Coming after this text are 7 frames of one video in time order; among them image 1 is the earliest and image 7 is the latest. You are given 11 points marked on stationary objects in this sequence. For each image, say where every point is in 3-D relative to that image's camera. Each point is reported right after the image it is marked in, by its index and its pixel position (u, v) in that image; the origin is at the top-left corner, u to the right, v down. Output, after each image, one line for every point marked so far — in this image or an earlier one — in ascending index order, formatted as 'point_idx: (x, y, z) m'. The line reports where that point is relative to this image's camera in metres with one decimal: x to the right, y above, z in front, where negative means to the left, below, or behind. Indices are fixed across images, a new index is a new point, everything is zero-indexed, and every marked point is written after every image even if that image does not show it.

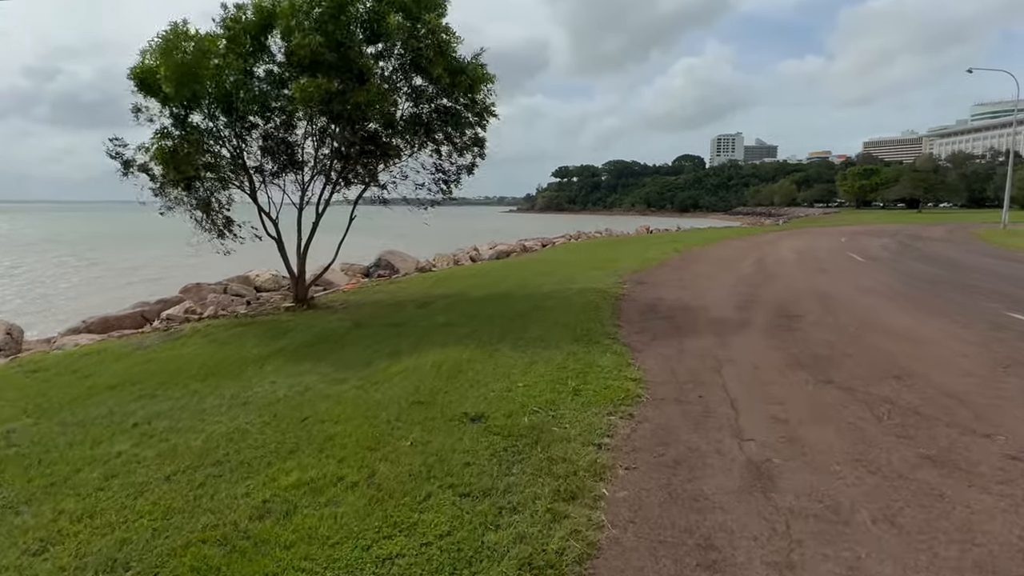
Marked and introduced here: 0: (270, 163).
0: (-4.5, +2.3, +12.1) m
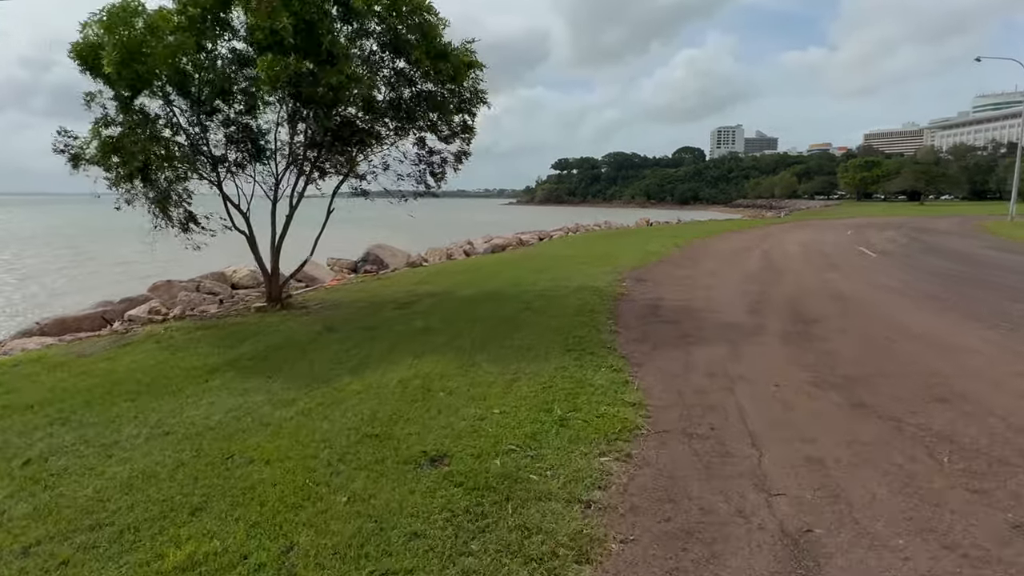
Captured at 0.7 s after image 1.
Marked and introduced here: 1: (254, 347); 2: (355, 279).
0: (-4.7, +2.3, +11.1) m
1: (-3.5, -0.8, +8.9) m
2: (-4.5, +0.2, +18.9) m
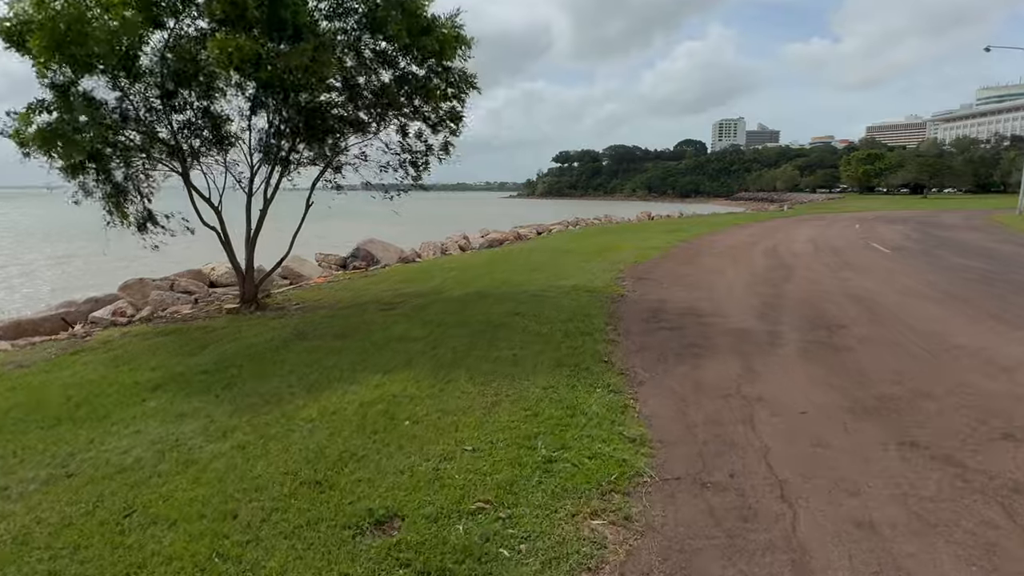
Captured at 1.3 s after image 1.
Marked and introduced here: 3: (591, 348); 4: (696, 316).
0: (-4.9, +2.3, +10.2) m
1: (-3.6, -0.8, +8.0) m
2: (-4.7, +0.3, +18.0) m
3: (+0.8, -0.6, +7.0) m
4: (+2.5, -0.4, +8.9) m
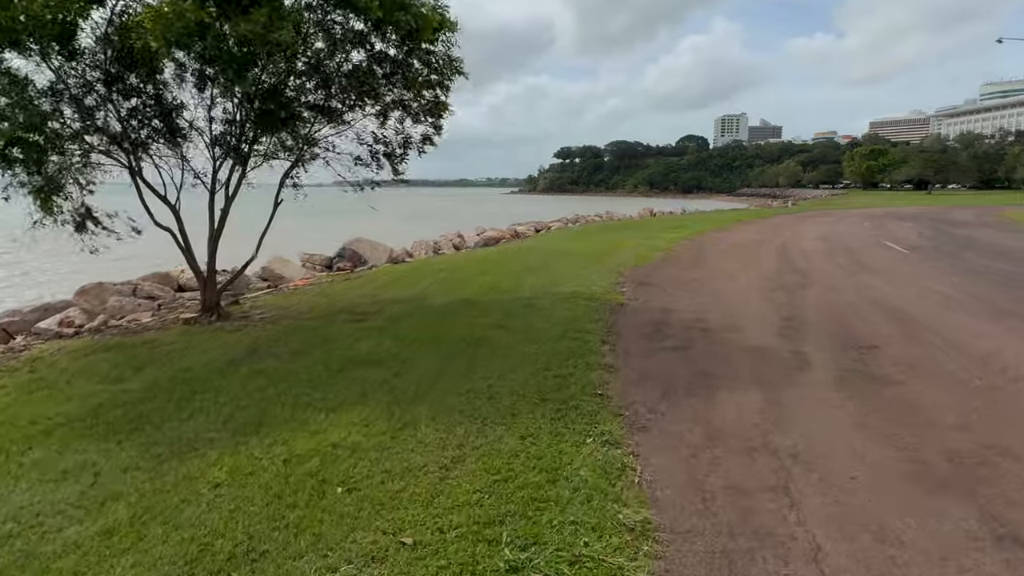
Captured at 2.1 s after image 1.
0: (-5.1, +2.2, +9.0) m
1: (-3.9, -1.0, +6.8) m
2: (-4.9, +0.2, +16.8) m
3: (+0.6, -0.8, +5.9) m
4: (+2.3, -0.5, +7.7) m
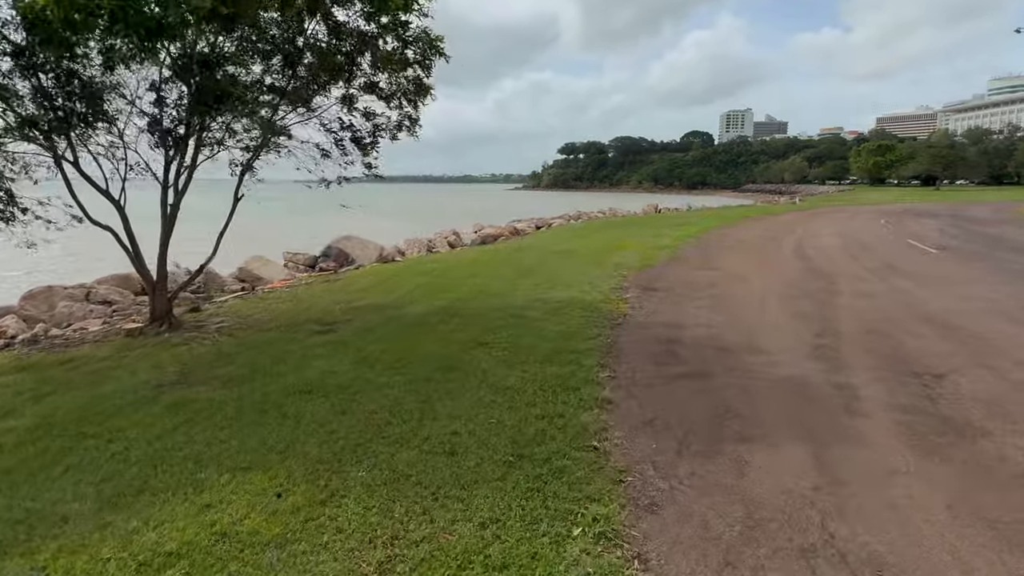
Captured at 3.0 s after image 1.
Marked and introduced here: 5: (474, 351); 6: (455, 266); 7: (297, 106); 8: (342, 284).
0: (-5.2, +2.1, +7.8) m
1: (-4.0, -1.1, +5.6) m
2: (-5.0, +0.2, +15.6) m
3: (+0.4, -0.9, +4.6) m
4: (+2.1, -0.6, +6.5) m
5: (-0.4, -0.6, +6.8) m
6: (-1.4, +0.6, +16.4) m
7: (-3.0, +2.5, +8.9) m
8: (-3.7, +0.1, +14.4) m
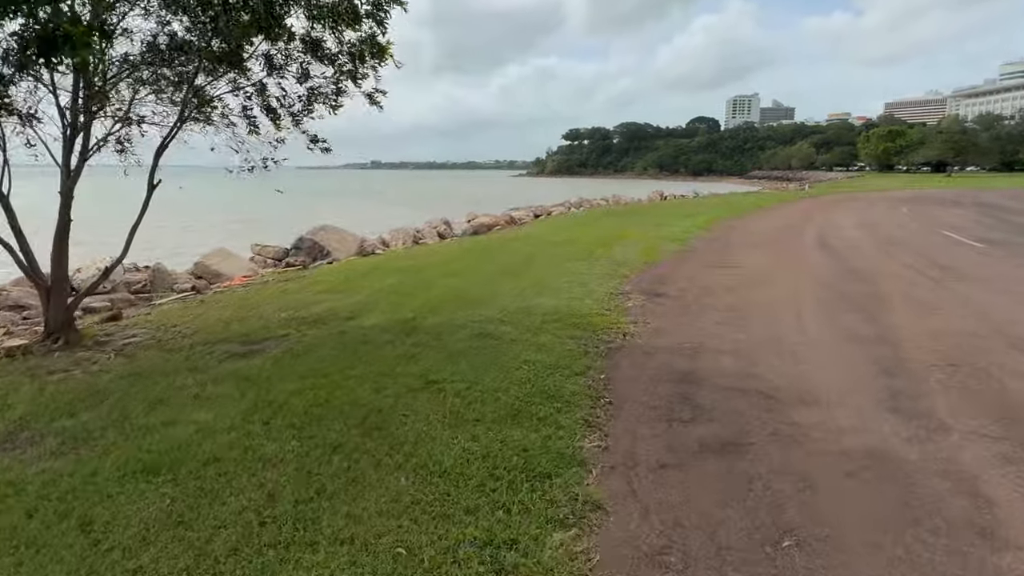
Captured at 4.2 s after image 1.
0: (-5.6, +1.9, +5.9) m
1: (-4.4, -1.3, +3.8) m
2: (-5.3, +0.2, +13.8) m
3: (+0.1, -1.1, +2.8) m
4: (+1.8, -0.8, +4.6) m
5: (-0.7, -0.8, +5.0) m
6: (-1.7, +0.6, +14.5) m
7: (-3.3, +2.4, +7.0) m
8: (-4.0, +0.1, +12.6) m
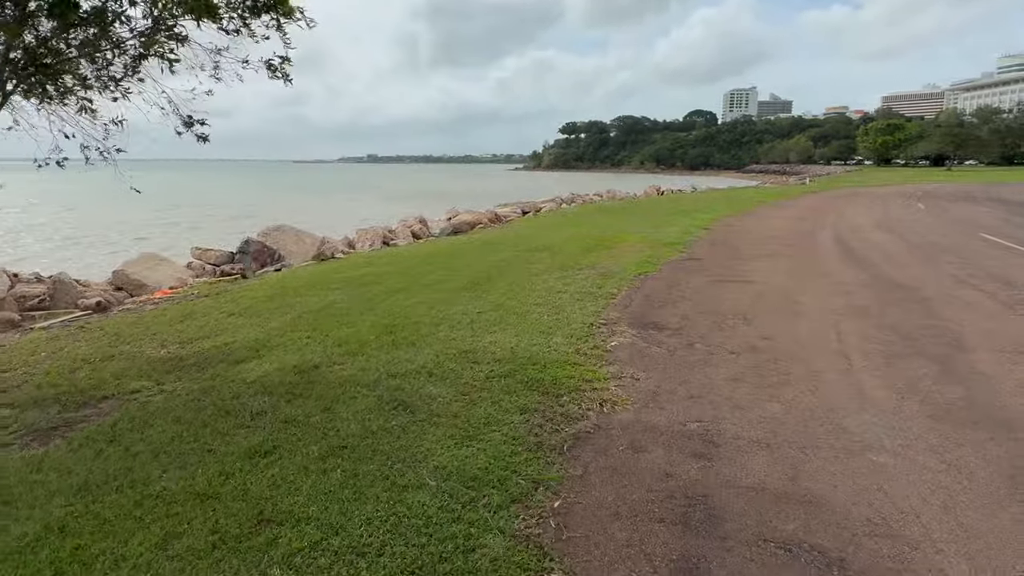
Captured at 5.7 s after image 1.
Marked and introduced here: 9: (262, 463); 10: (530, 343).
0: (-6.1, +1.6, +3.7) m
1: (-4.9, -1.6, +1.7) m
2: (-5.8, -0.1, +11.6) m
3: (-0.4, -1.5, +0.7) m
4: (+1.3, -1.1, +2.5) m
5: (-1.2, -1.1, +2.8) m
6: (-2.2, +0.3, +12.4) m
7: (-3.8, +2.0, +4.9) m
8: (-4.6, -0.2, +10.5) m
9: (-1.4, -1.0, +3.7) m
10: (+0.2, -0.5, +6.1) m
